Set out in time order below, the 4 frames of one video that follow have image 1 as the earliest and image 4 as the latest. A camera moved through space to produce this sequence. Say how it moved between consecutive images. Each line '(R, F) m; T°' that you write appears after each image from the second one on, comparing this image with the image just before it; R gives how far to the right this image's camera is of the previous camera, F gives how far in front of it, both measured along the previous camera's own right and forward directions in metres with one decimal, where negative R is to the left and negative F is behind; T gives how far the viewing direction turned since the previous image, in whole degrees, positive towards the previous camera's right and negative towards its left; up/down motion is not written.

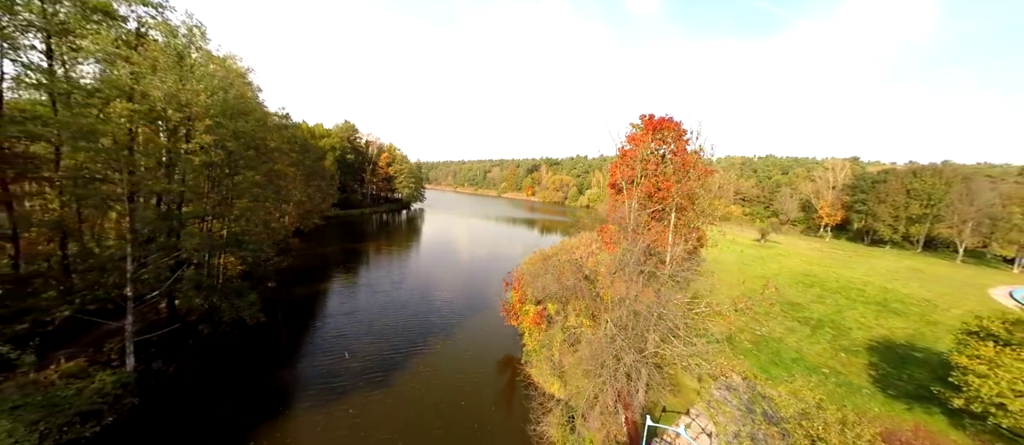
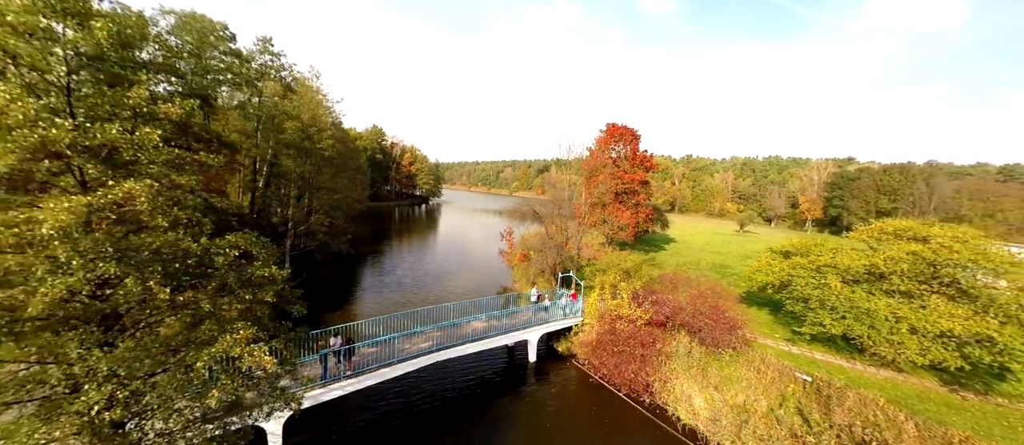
(+1.6, -9.4) m; -2°
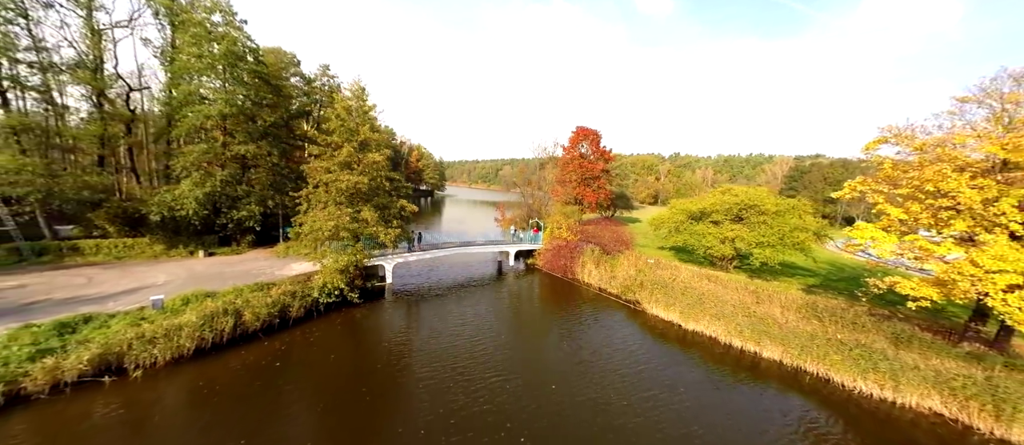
(+0.9, -11.2) m; 0°
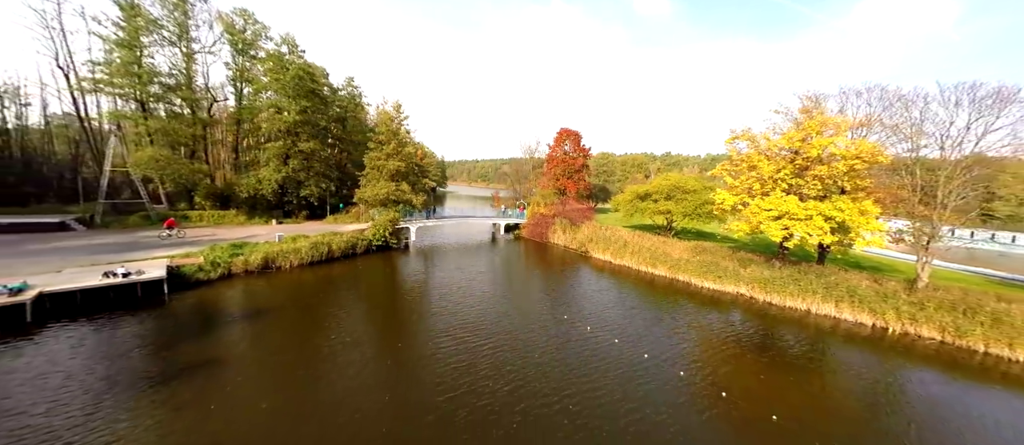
(+0.9, -8.4) m; 0°
